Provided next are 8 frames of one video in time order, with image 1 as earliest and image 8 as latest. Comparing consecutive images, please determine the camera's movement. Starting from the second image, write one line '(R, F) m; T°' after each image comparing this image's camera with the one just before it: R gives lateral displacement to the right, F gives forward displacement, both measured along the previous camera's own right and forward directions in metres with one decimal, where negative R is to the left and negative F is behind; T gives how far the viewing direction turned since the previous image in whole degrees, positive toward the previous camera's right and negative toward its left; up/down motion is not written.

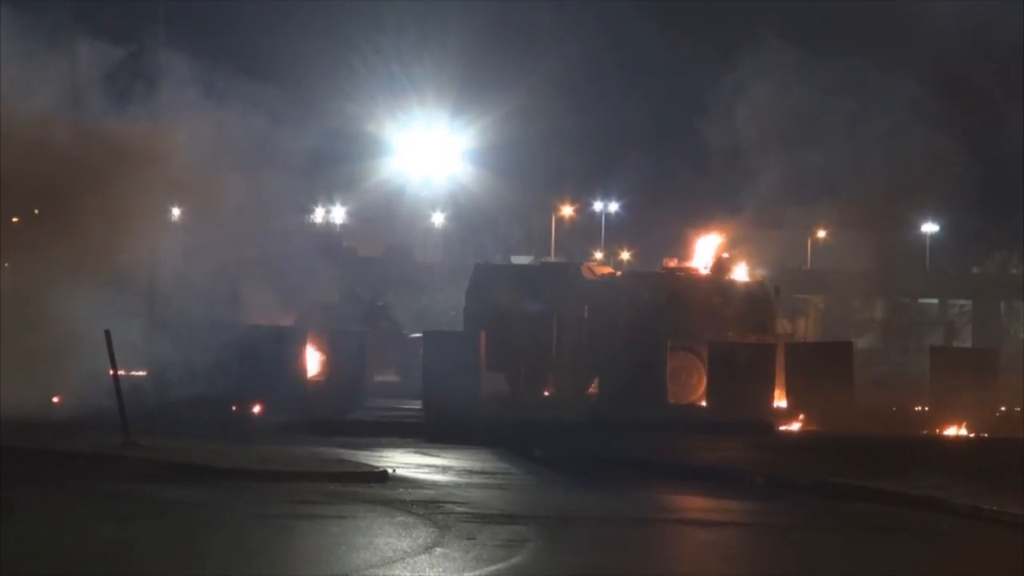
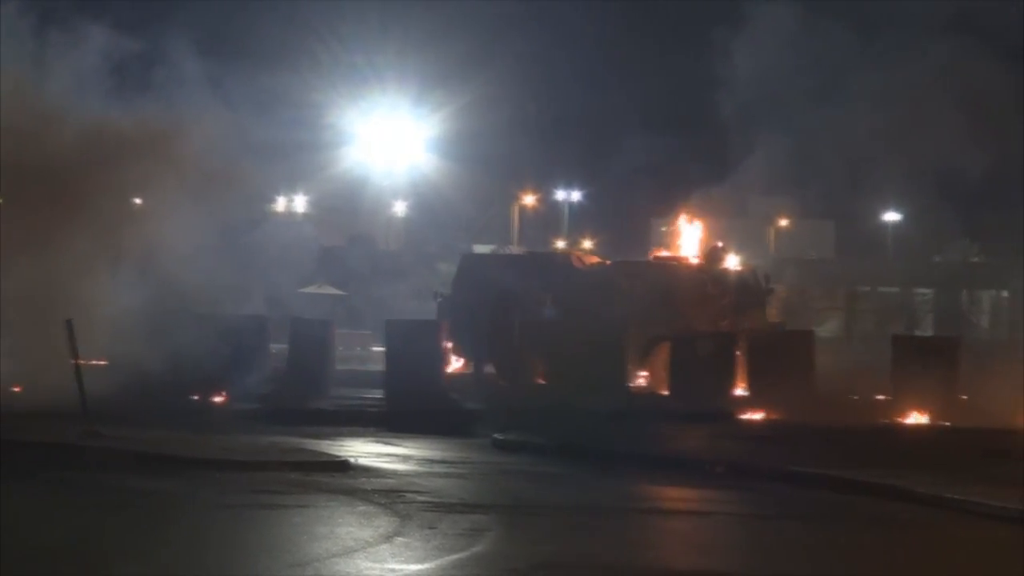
(+0.4, 0.0) m; 0°
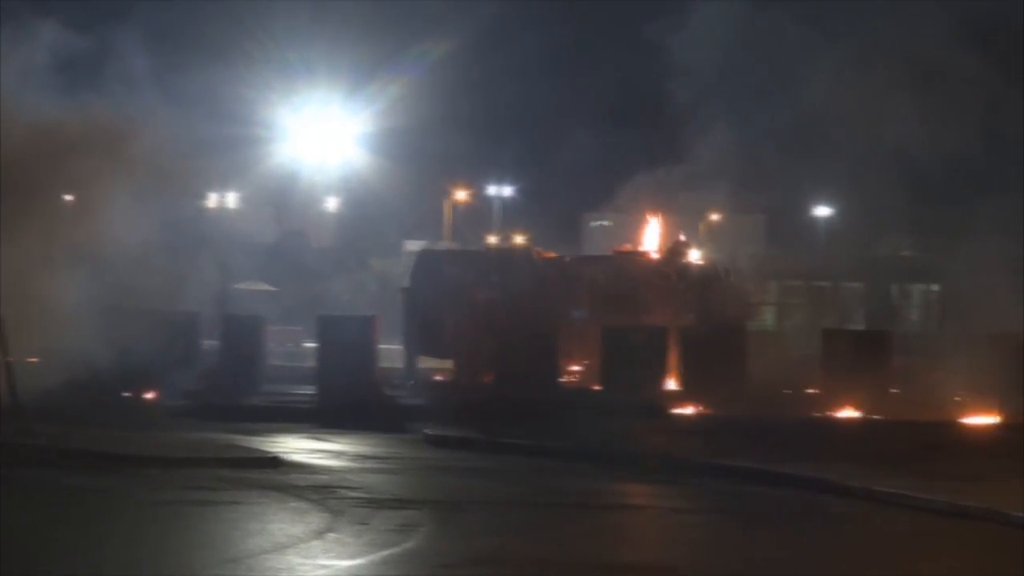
(+0.7, 0.0) m; 0°
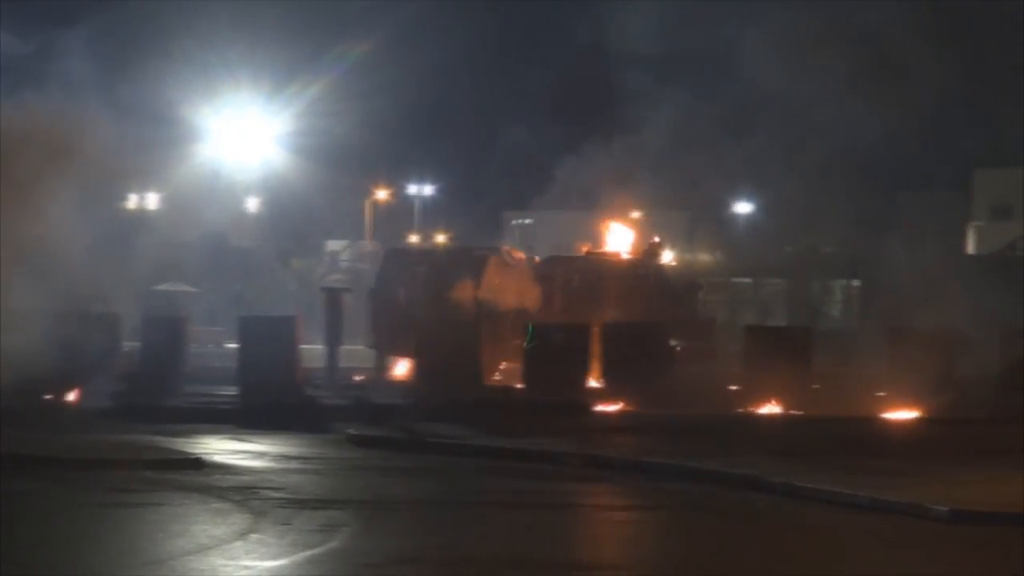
(+0.8, 0.0) m; 0°
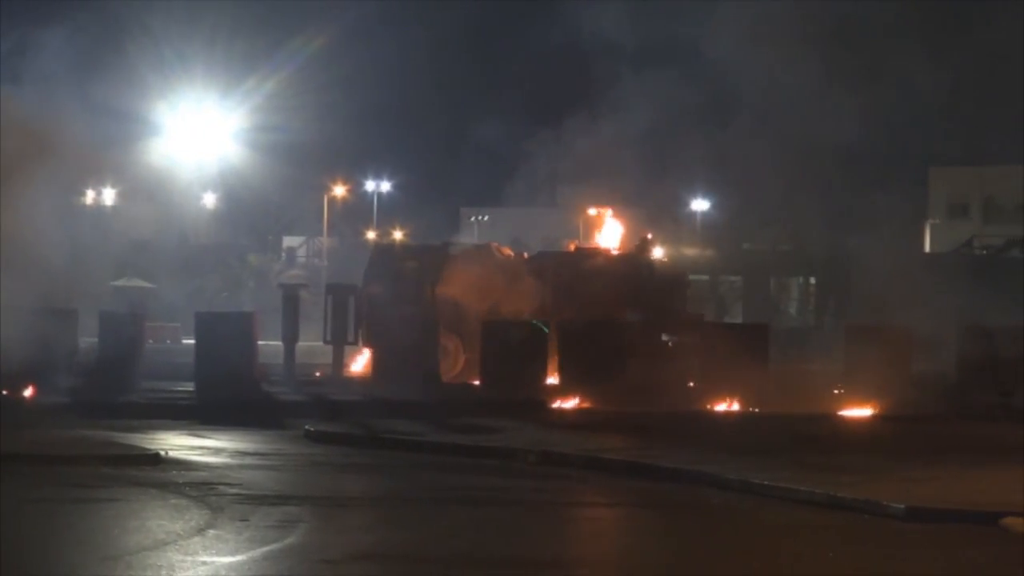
(+0.4, 0.0) m; 0°
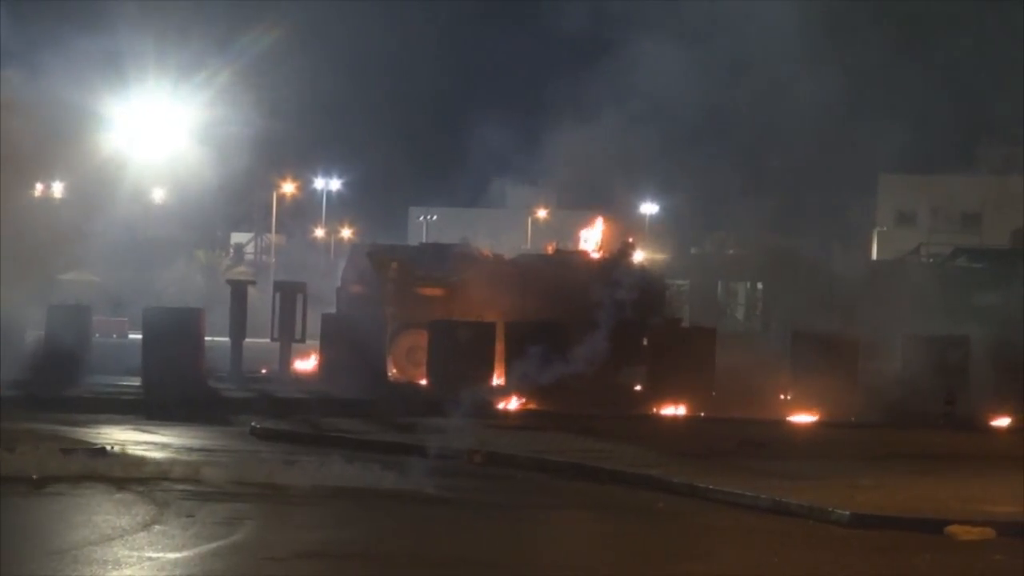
(+0.5, 0.0) m; 0°
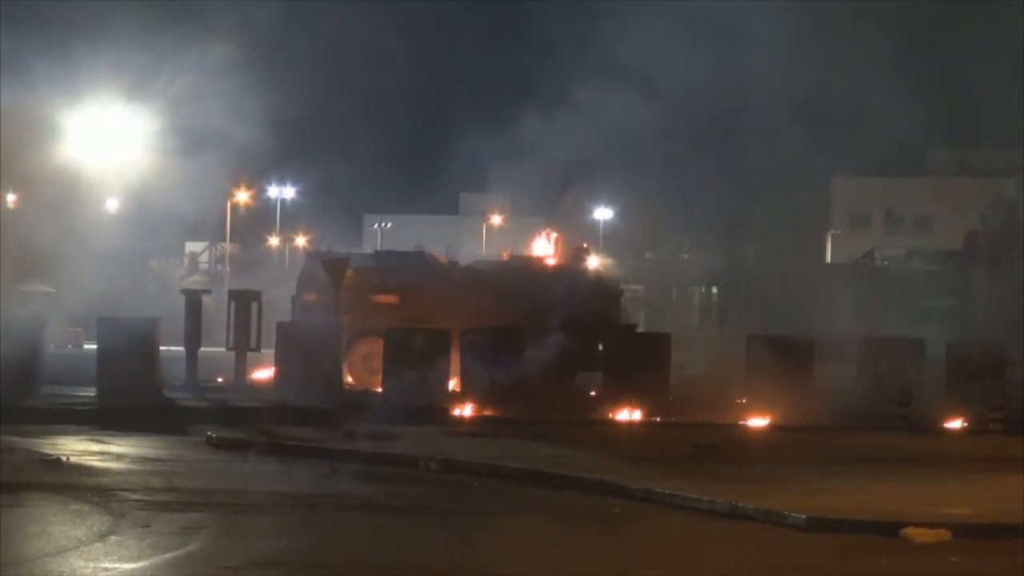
(+0.4, 0.0) m; 0°
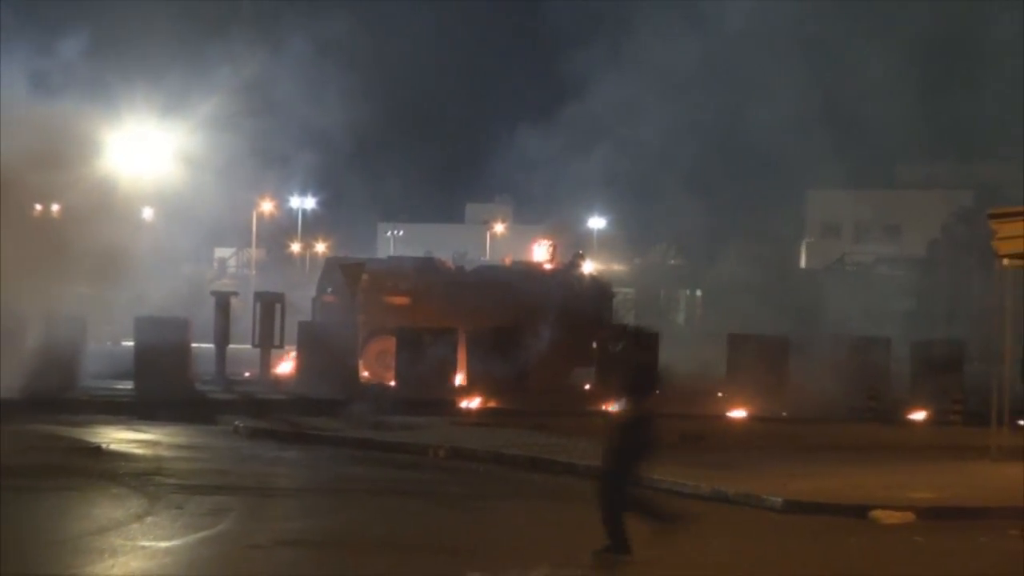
(0.0, -1.3) m; 0°
